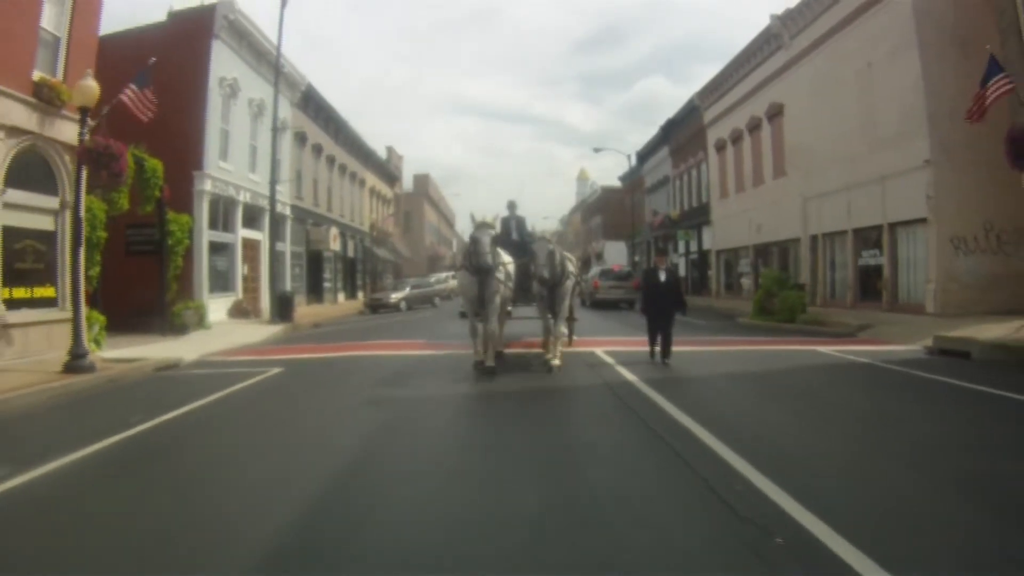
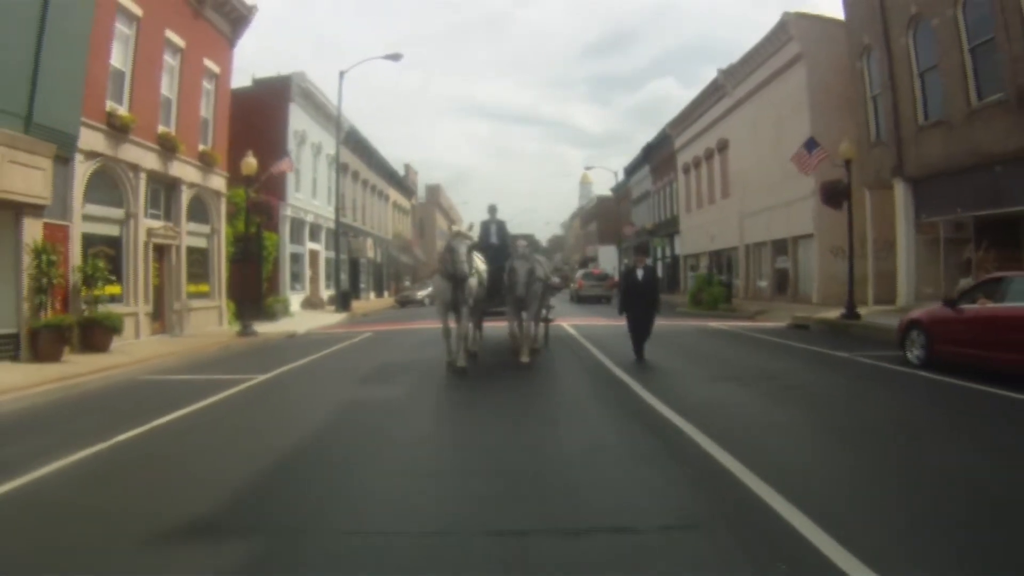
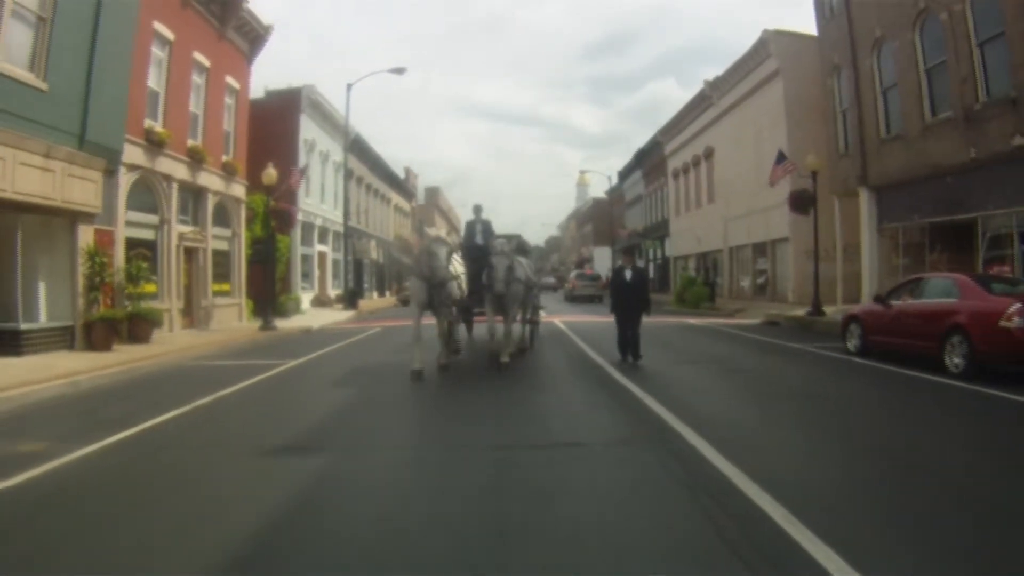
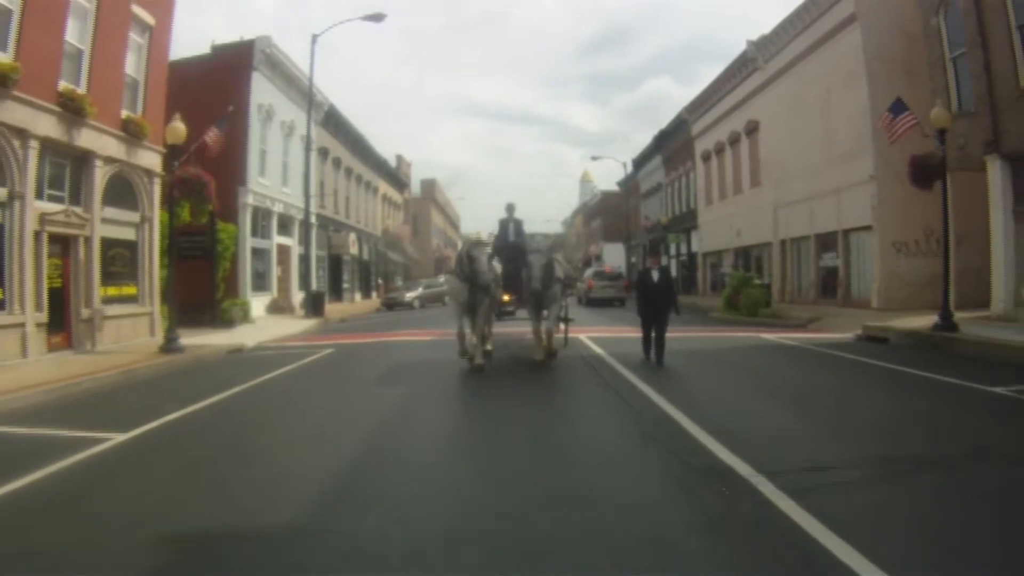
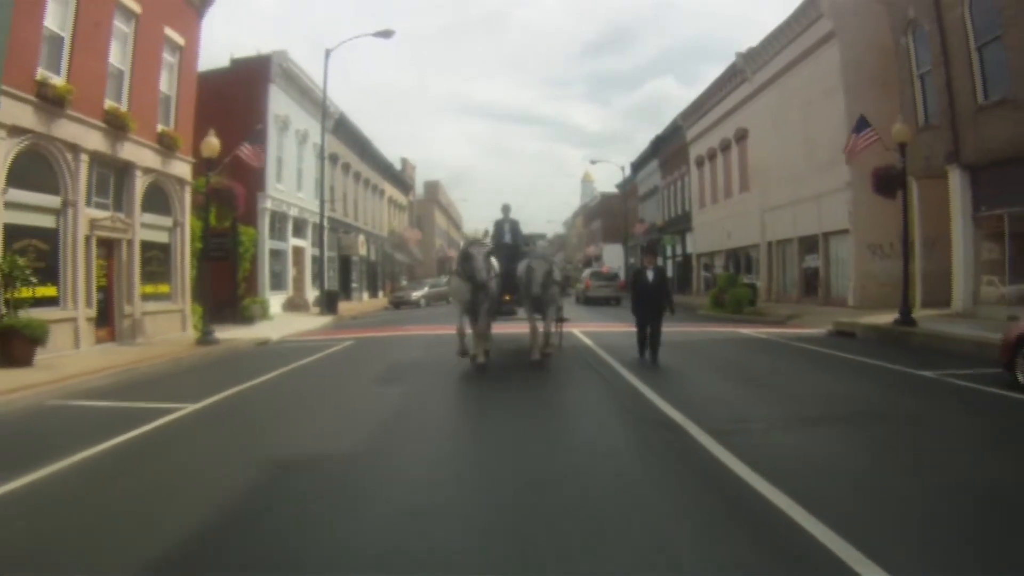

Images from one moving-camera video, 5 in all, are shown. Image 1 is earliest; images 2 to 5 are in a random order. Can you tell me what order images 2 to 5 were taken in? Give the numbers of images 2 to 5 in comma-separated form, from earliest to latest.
4, 5, 2, 3
